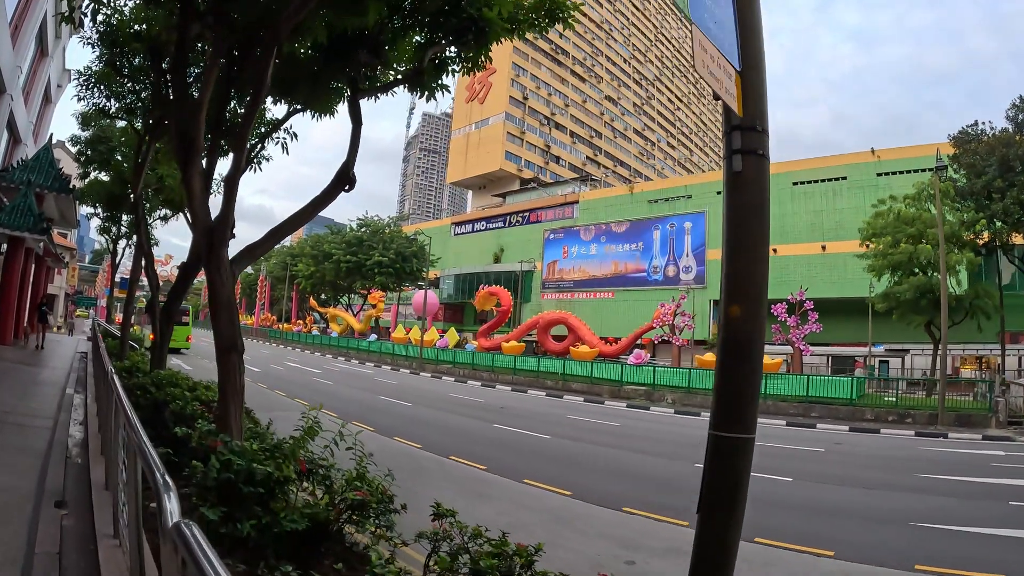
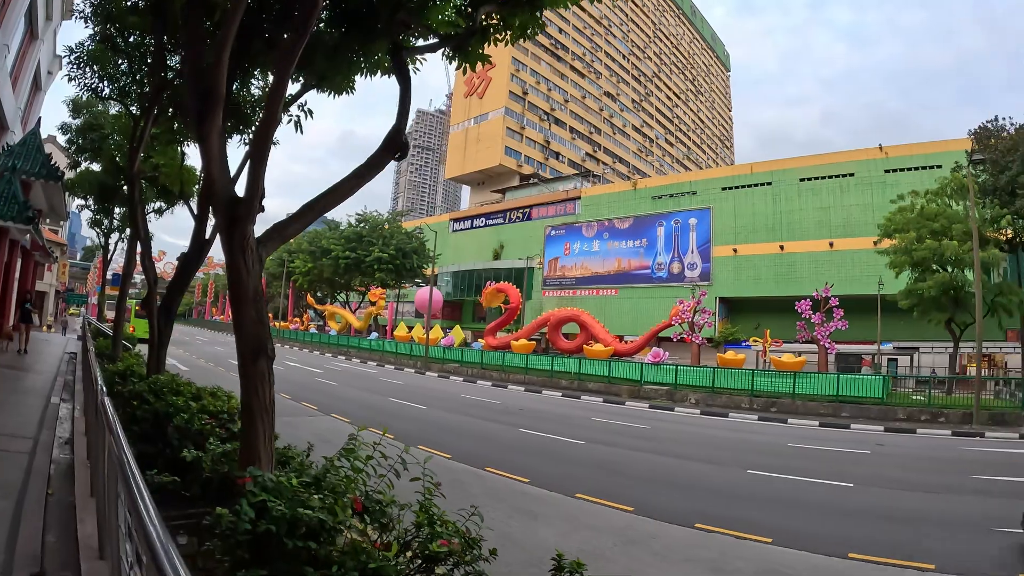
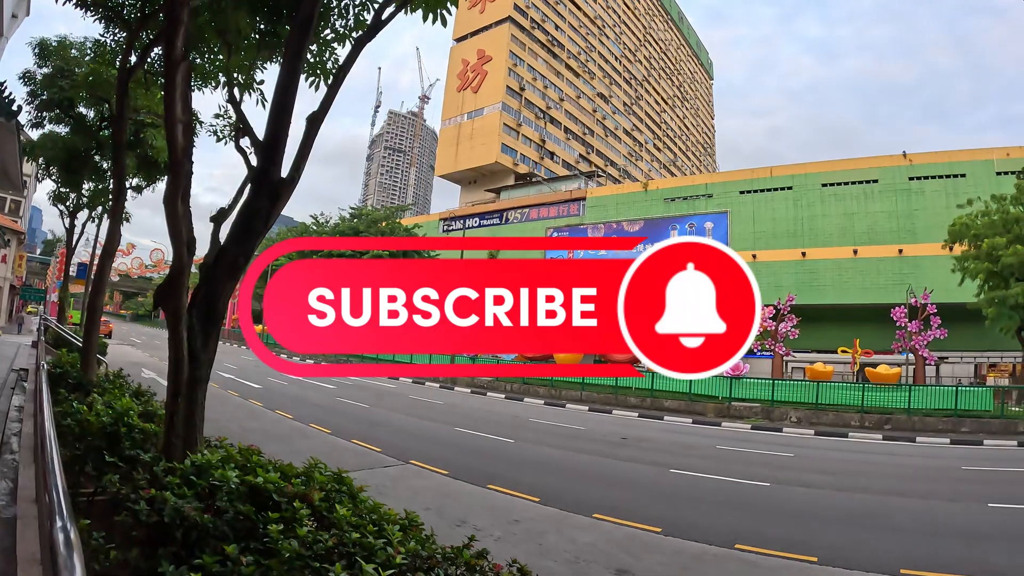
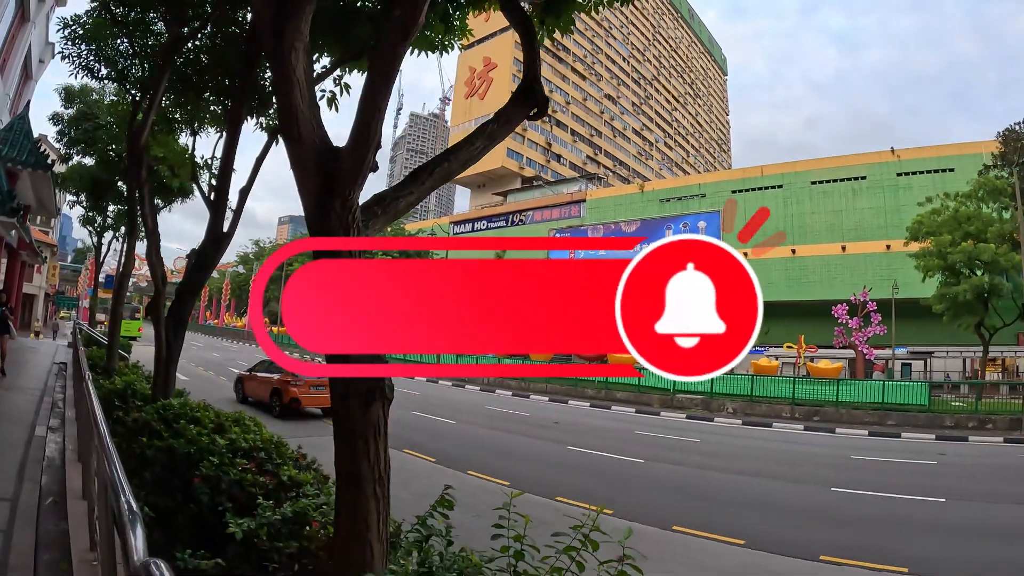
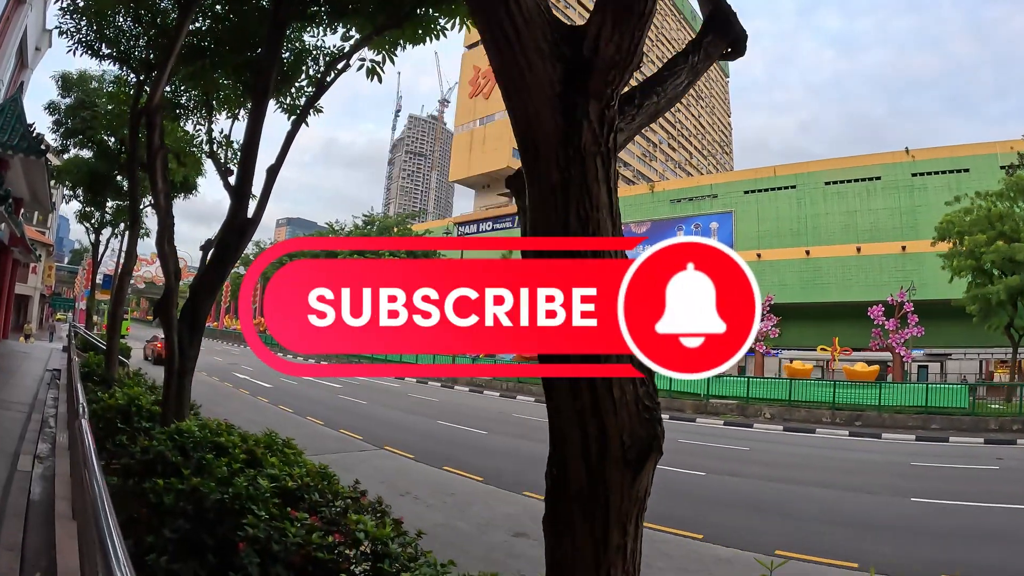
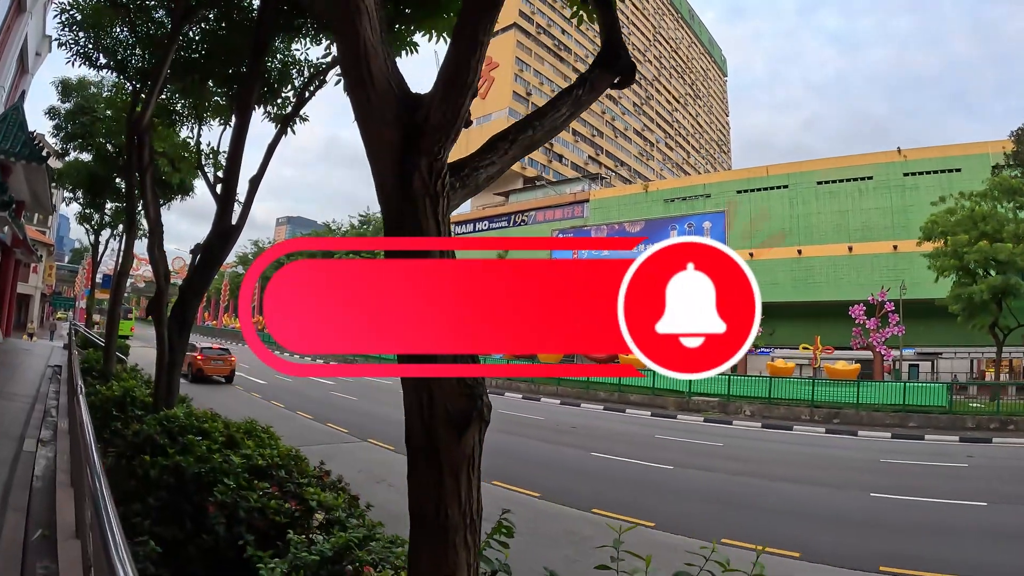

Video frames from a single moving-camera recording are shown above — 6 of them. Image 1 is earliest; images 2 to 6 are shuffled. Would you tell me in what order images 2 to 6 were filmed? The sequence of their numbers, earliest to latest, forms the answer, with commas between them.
2, 4, 6, 5, 3
